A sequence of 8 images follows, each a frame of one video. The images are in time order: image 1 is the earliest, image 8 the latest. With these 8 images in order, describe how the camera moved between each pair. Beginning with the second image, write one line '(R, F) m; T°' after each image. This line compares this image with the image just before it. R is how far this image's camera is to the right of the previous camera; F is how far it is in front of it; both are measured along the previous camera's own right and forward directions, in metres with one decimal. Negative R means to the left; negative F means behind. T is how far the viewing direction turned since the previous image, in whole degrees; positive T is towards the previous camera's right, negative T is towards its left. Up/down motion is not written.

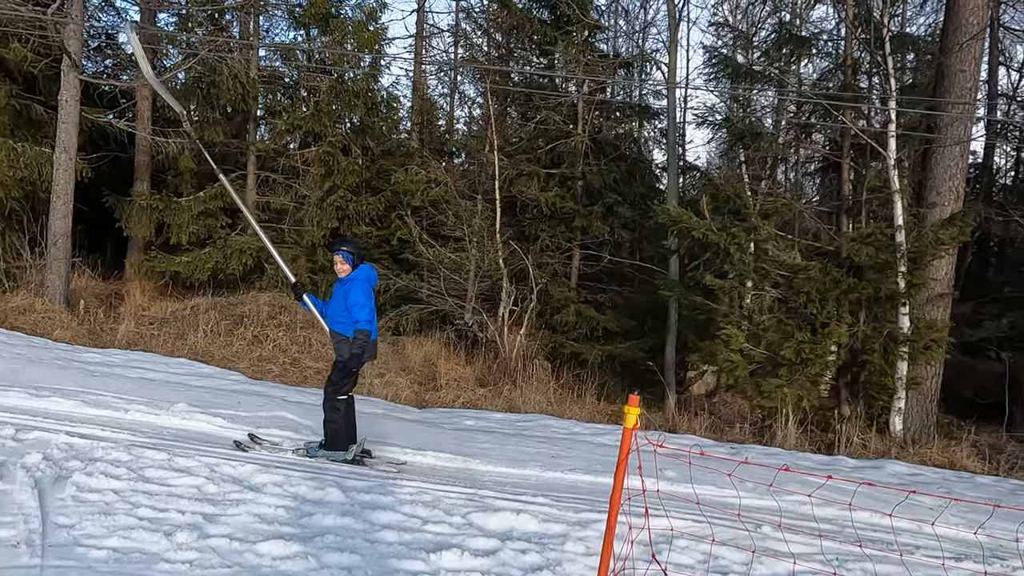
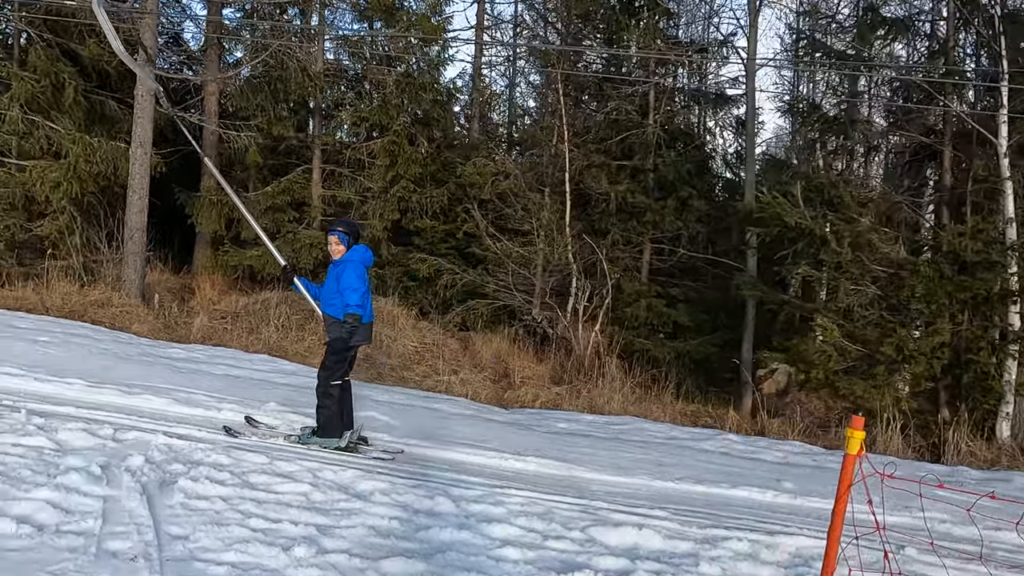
(-0.3, +0.2) m; -4°
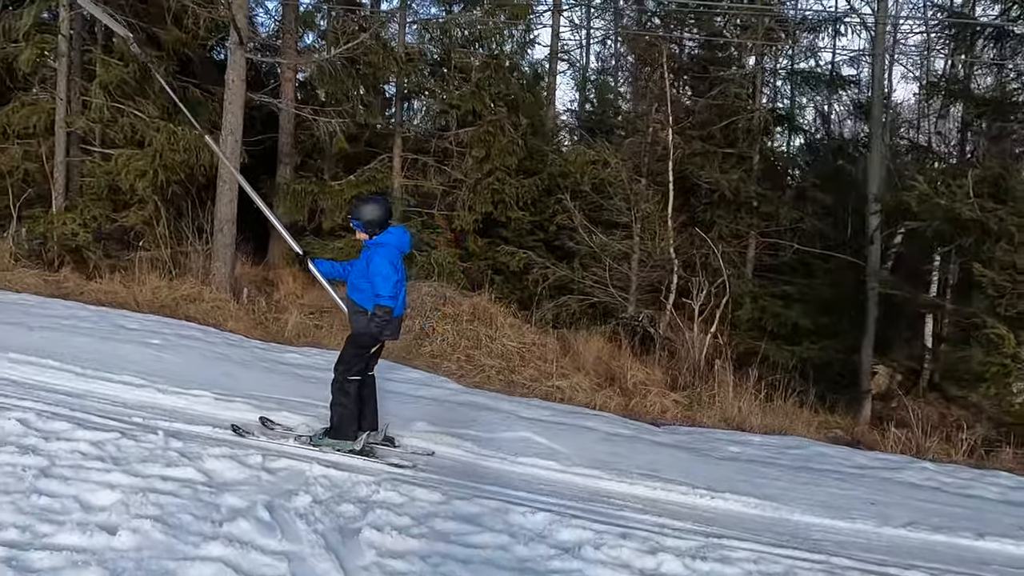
(-0.8, +0.6) m; -3°
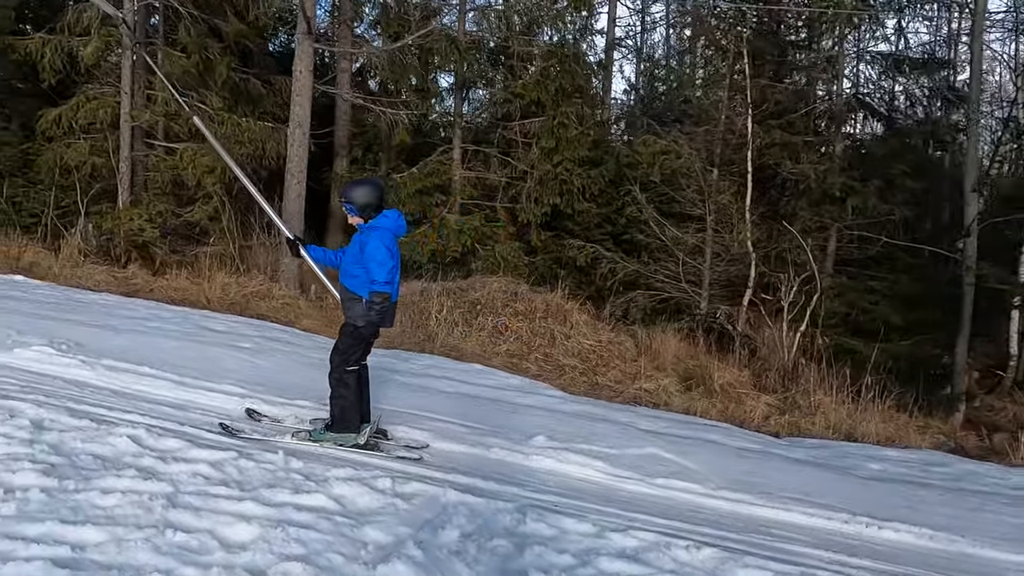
(-0.5, +0.3) m; -3°
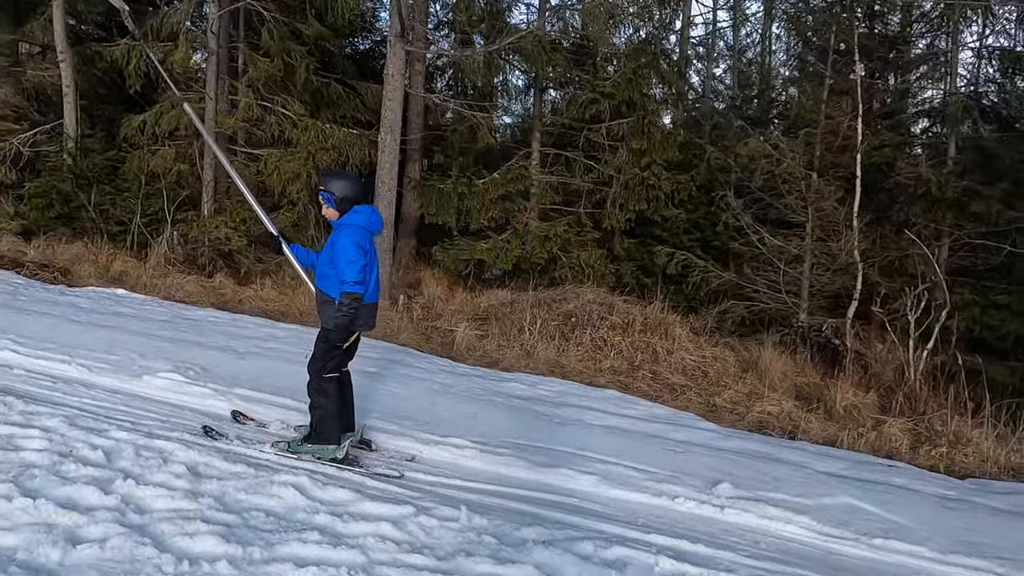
(-0.7, +0.4) m; -3°
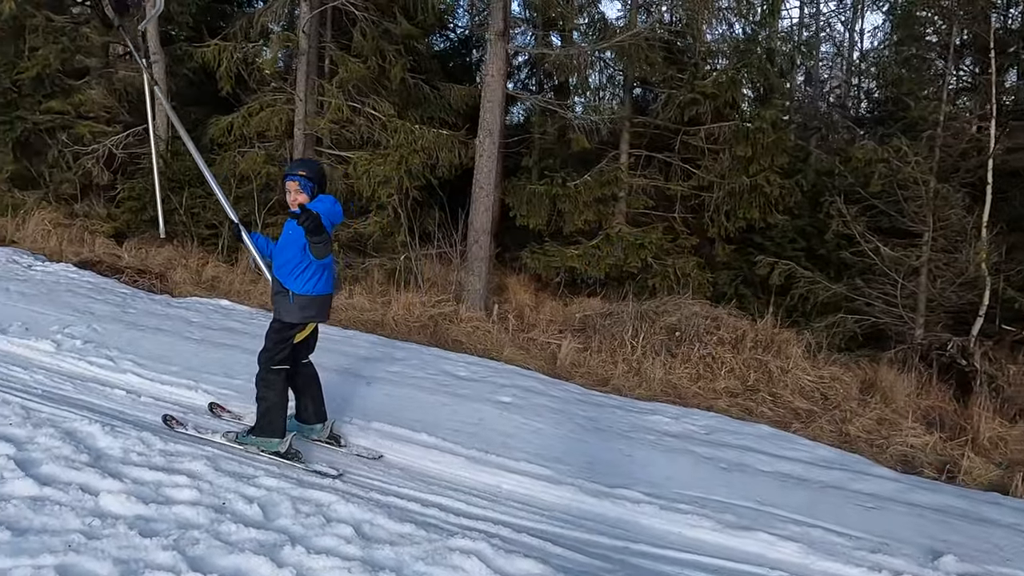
(-0.6, +0.4) m; -4°
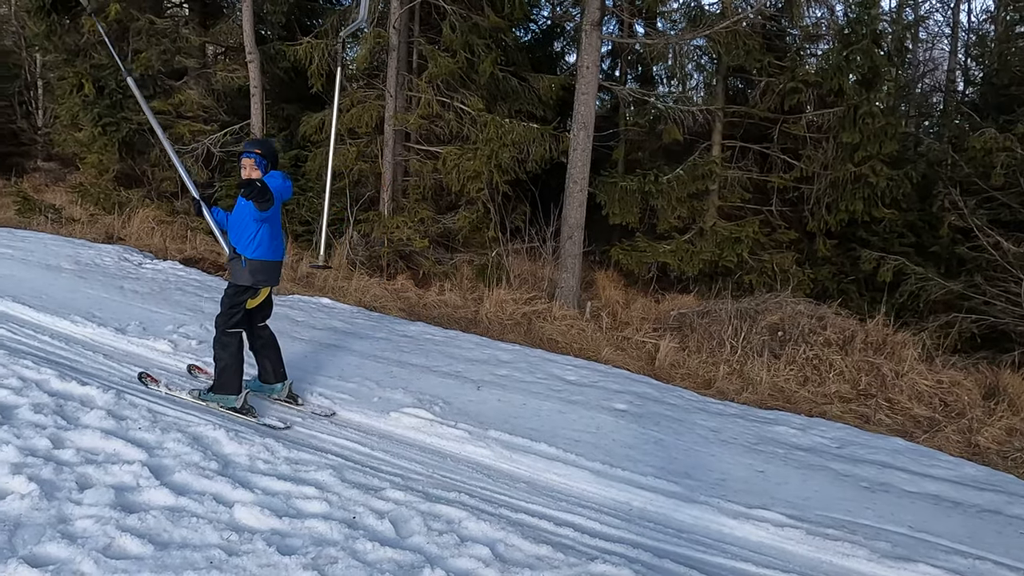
(-0.2, +0.2) m; -5°
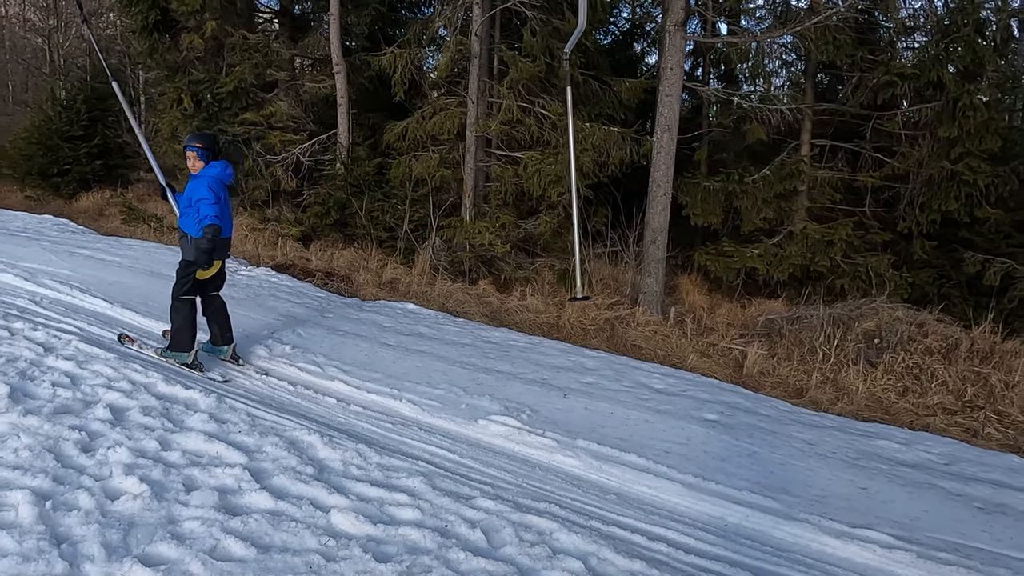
(-0.1, 0.0) m; -6°
